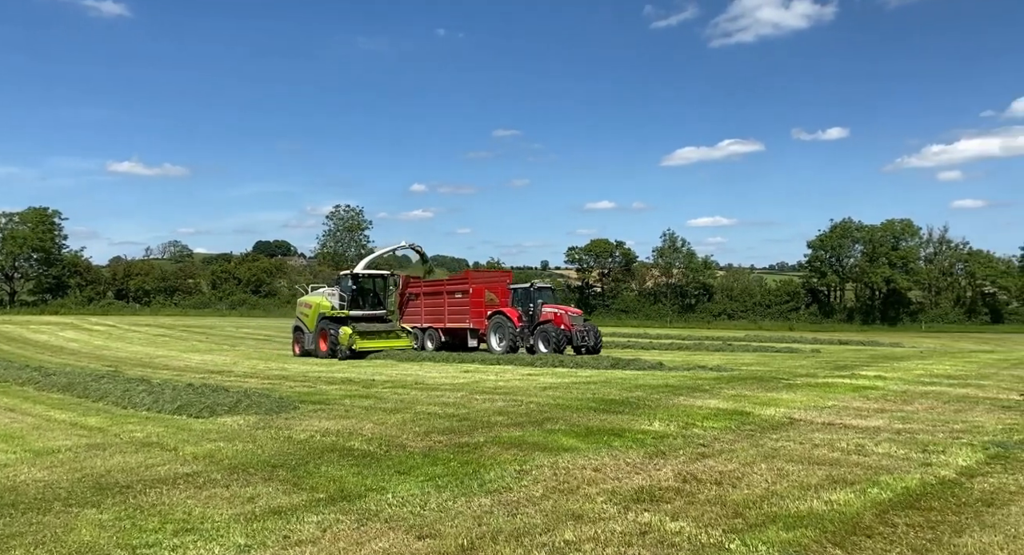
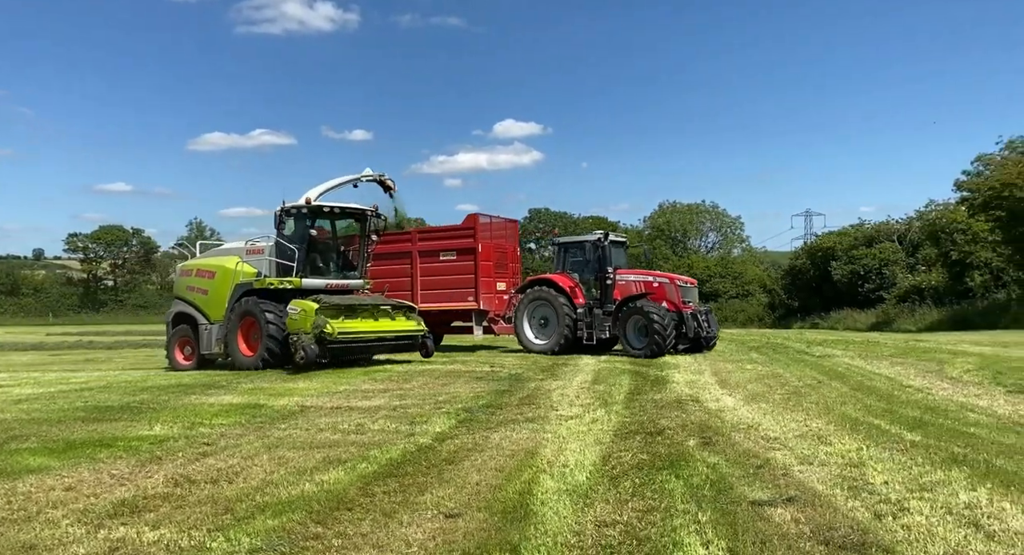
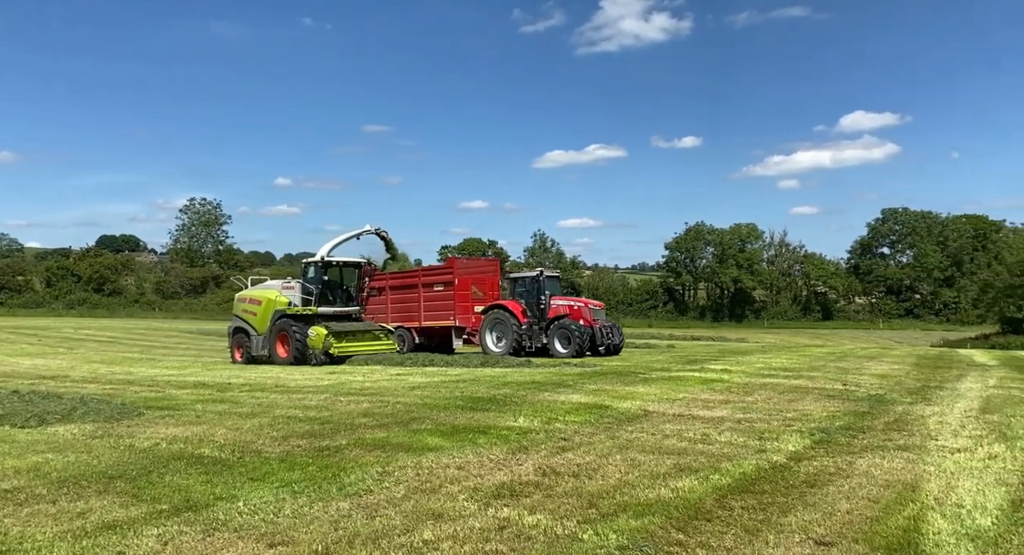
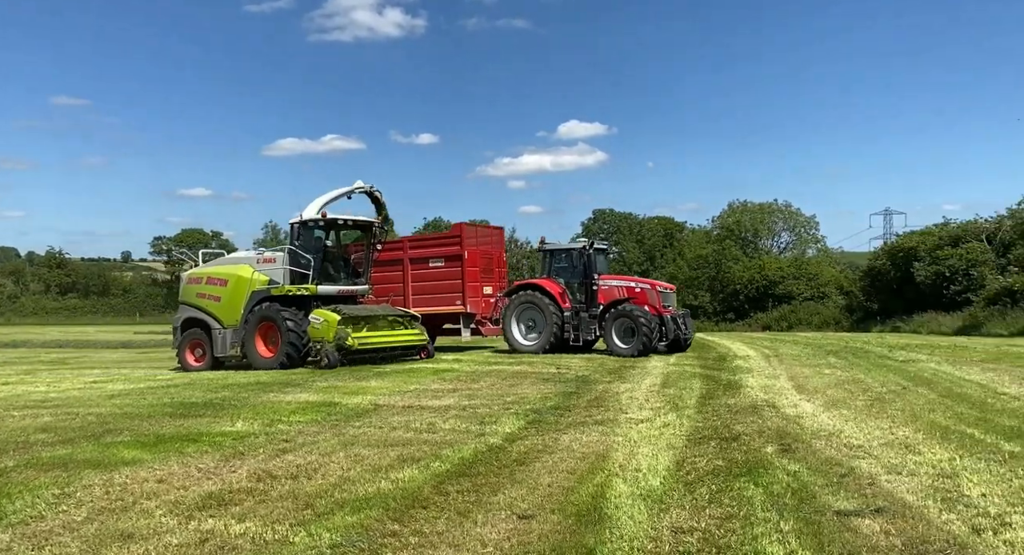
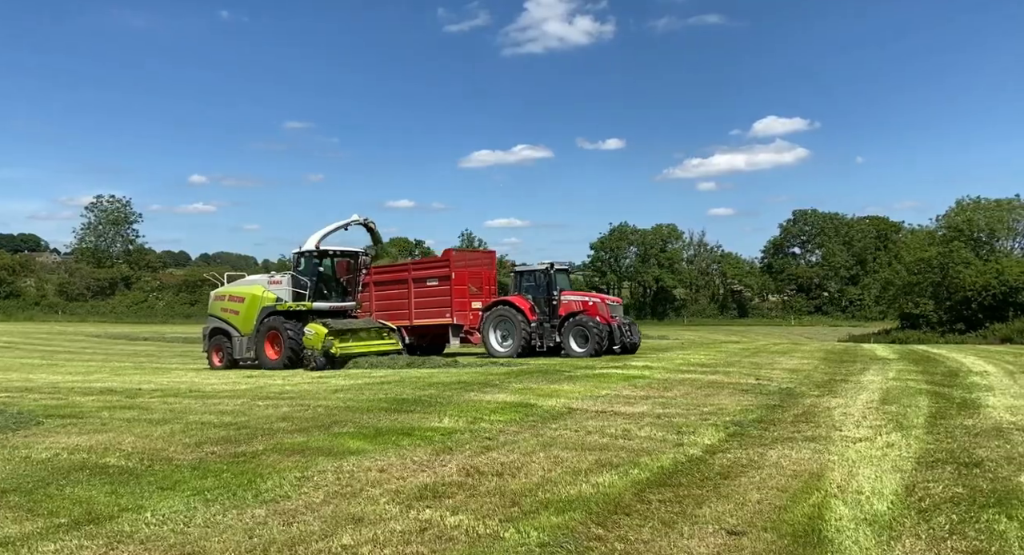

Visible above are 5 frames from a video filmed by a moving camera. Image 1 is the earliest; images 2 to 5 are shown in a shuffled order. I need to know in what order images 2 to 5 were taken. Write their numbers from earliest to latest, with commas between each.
3, 5, 4, 2
